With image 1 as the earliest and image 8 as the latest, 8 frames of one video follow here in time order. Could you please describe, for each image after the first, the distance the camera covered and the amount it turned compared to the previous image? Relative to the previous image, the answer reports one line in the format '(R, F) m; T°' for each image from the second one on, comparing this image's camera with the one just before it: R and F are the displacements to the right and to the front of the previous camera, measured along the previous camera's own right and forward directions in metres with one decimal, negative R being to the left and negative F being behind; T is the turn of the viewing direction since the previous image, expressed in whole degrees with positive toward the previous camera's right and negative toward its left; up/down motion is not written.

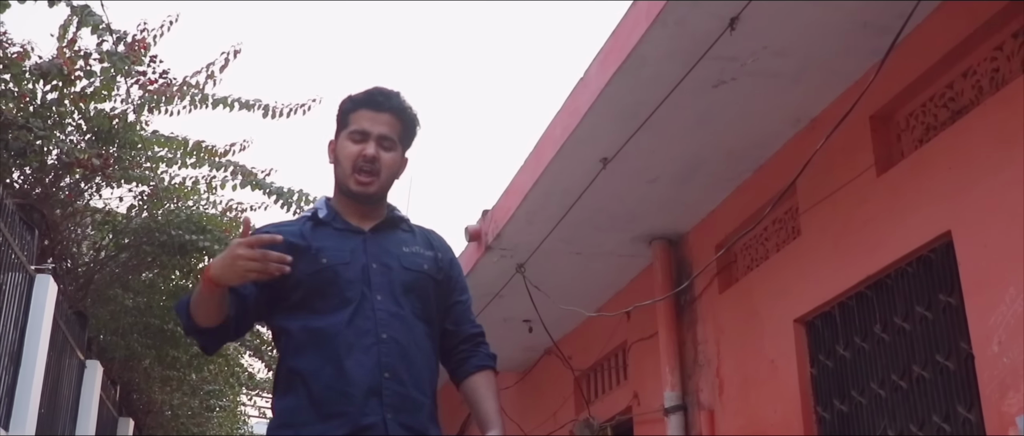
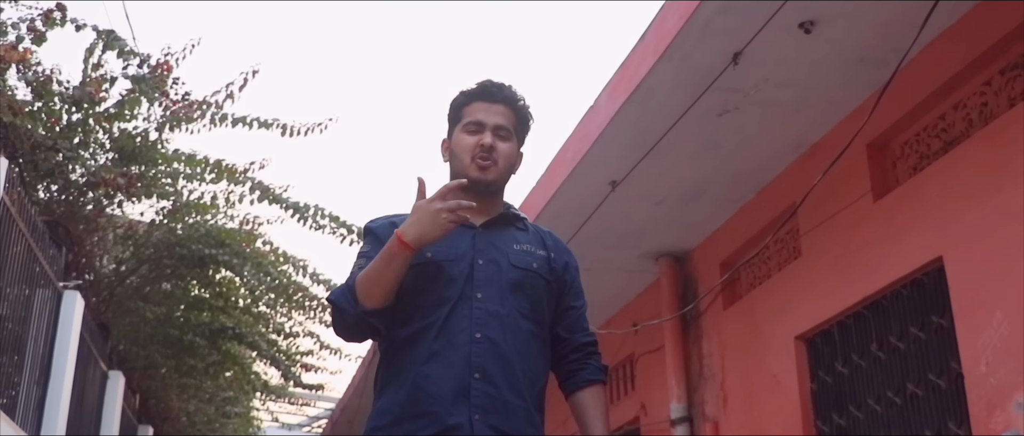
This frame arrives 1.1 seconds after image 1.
(0.0, -0.3) m; 0°
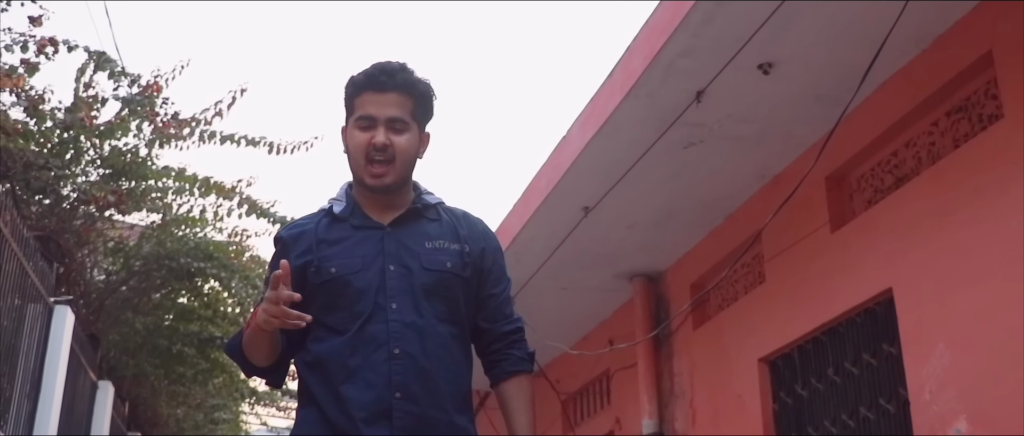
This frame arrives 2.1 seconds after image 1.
(+0.1, -0.2) m; 0°
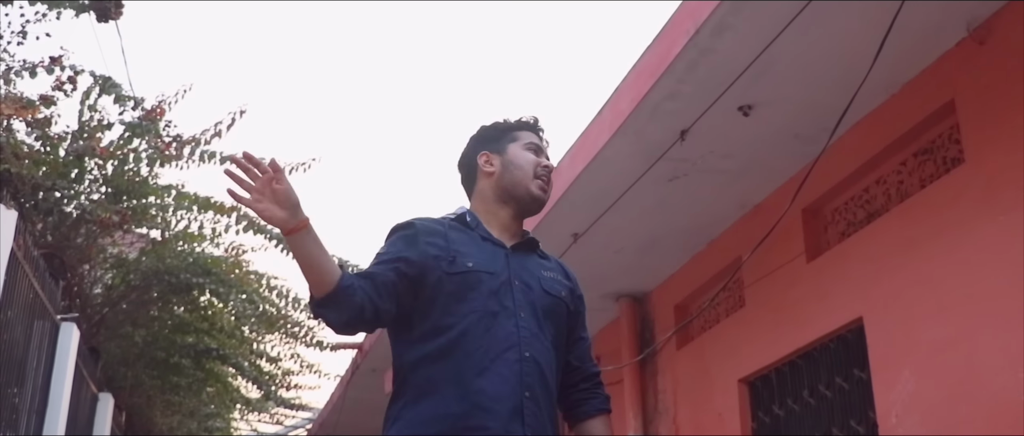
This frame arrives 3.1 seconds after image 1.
(0.0, -0.3) m; +1°
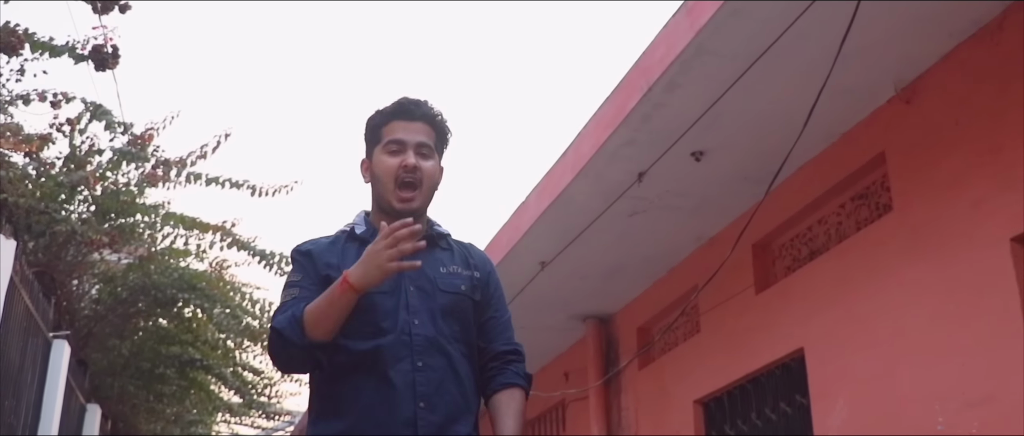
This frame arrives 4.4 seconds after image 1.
(+0.1, -0.4) m; +1°
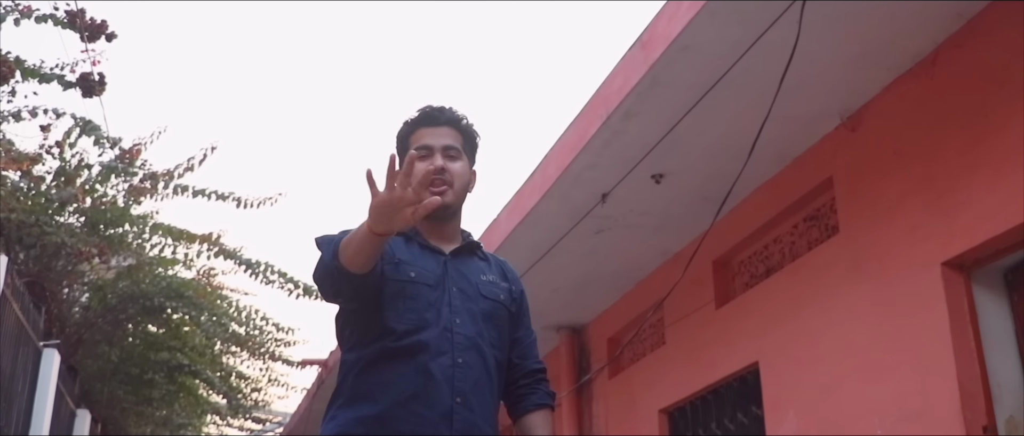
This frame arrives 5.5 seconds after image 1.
(+0.1, -0.3) m; 0°
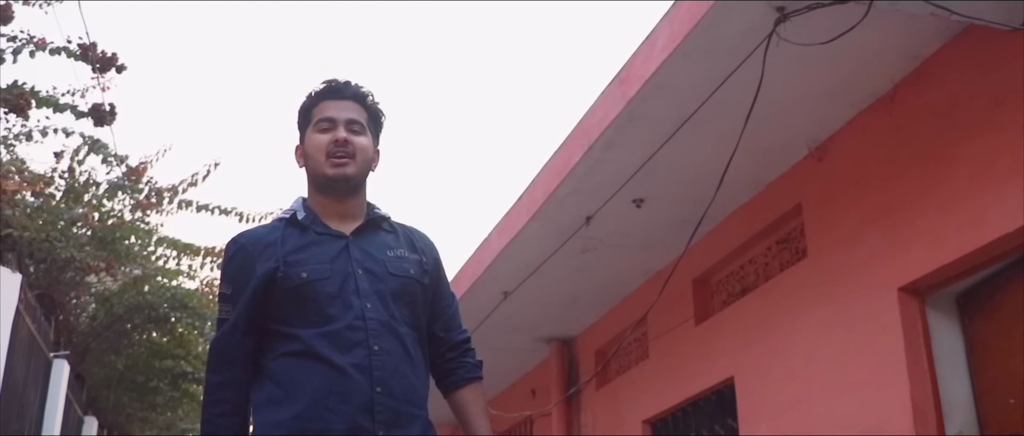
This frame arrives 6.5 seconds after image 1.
(+0.1, -0.3) m; 0°
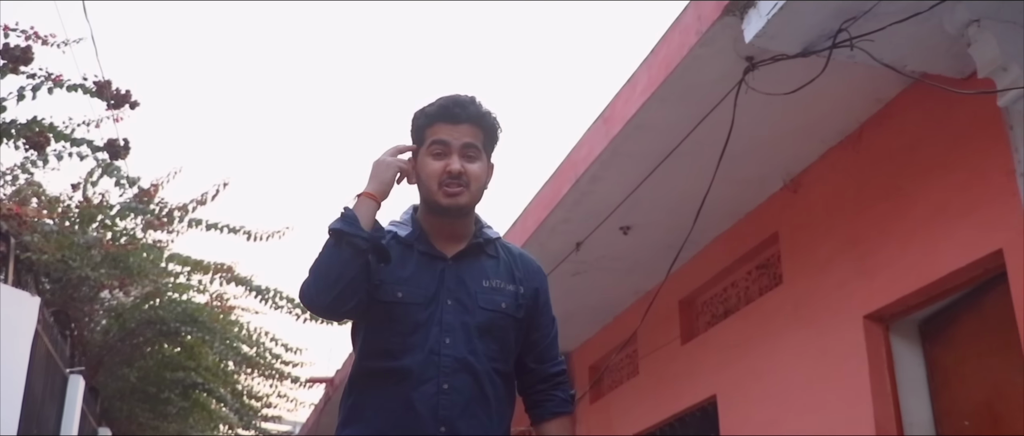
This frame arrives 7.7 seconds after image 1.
(+0.1, -0.4) m; 0°
